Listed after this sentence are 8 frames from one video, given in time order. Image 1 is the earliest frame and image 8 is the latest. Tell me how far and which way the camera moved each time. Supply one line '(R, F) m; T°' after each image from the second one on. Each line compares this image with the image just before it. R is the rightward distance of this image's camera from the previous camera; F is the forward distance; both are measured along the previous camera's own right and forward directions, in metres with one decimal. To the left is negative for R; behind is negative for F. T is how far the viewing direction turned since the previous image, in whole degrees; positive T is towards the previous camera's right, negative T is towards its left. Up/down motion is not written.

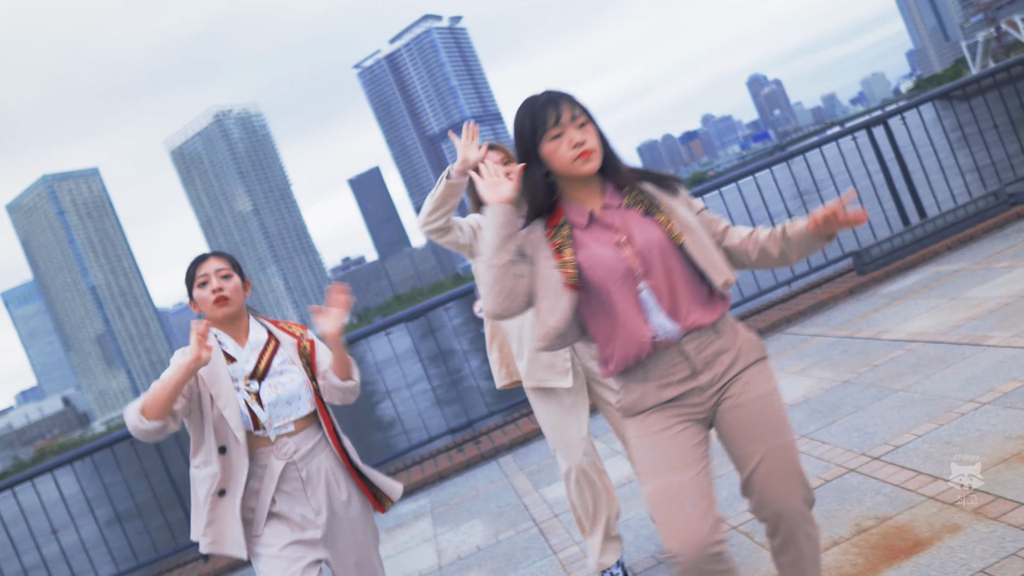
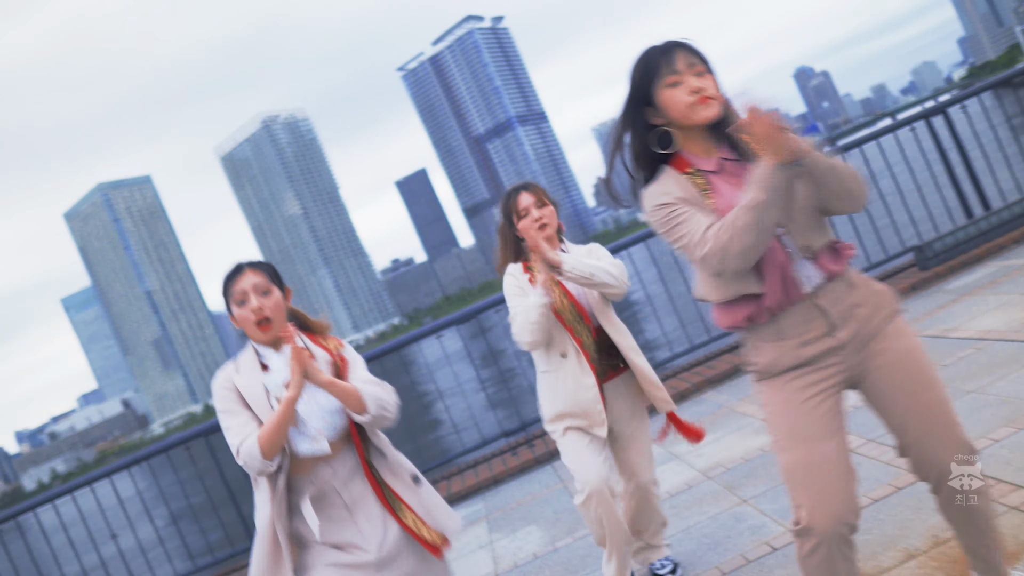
(0.0, +0.1) m; -3°
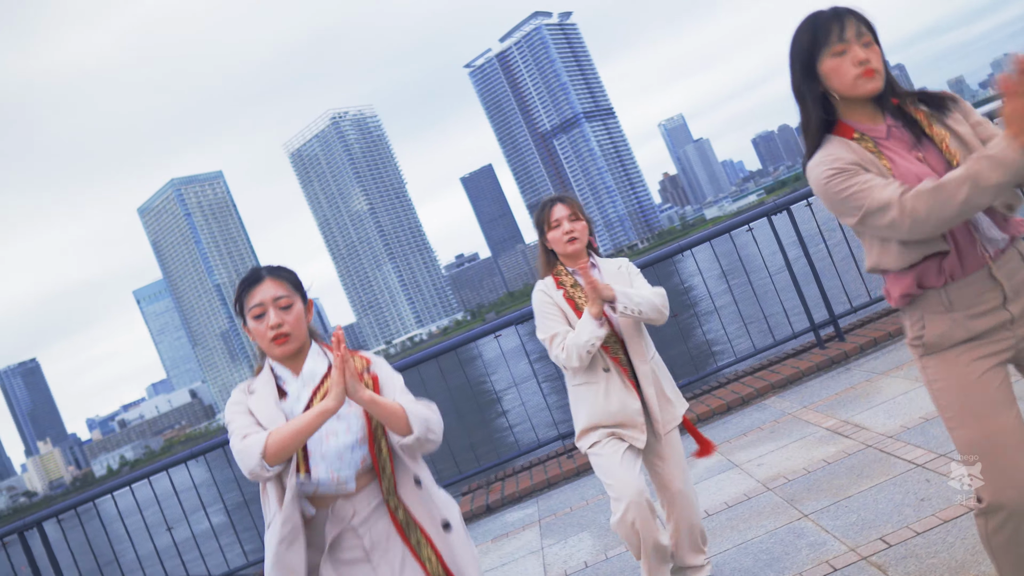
(0.0, +0.1) m; -4°
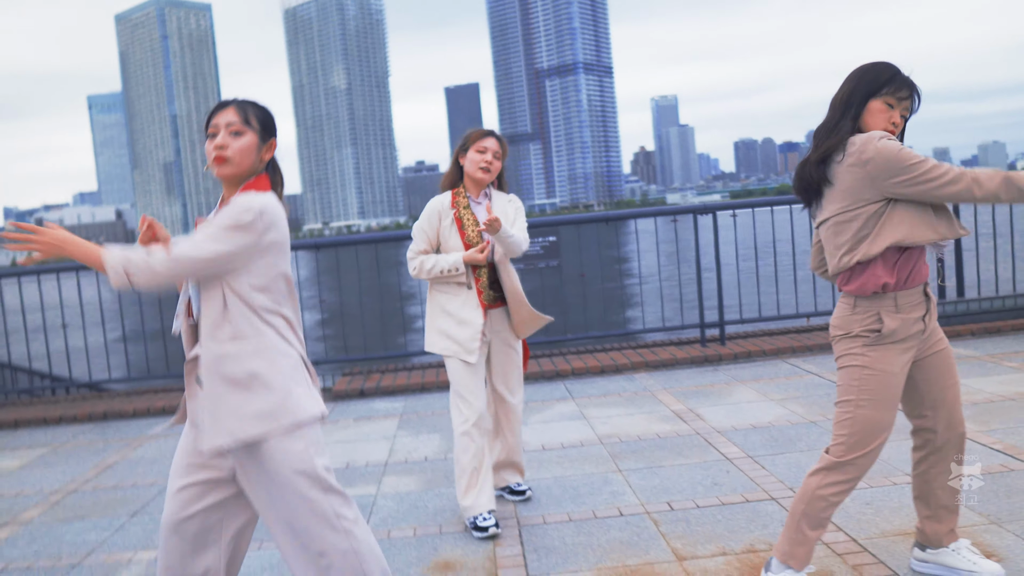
(+0.1, -0.4) m; +4°
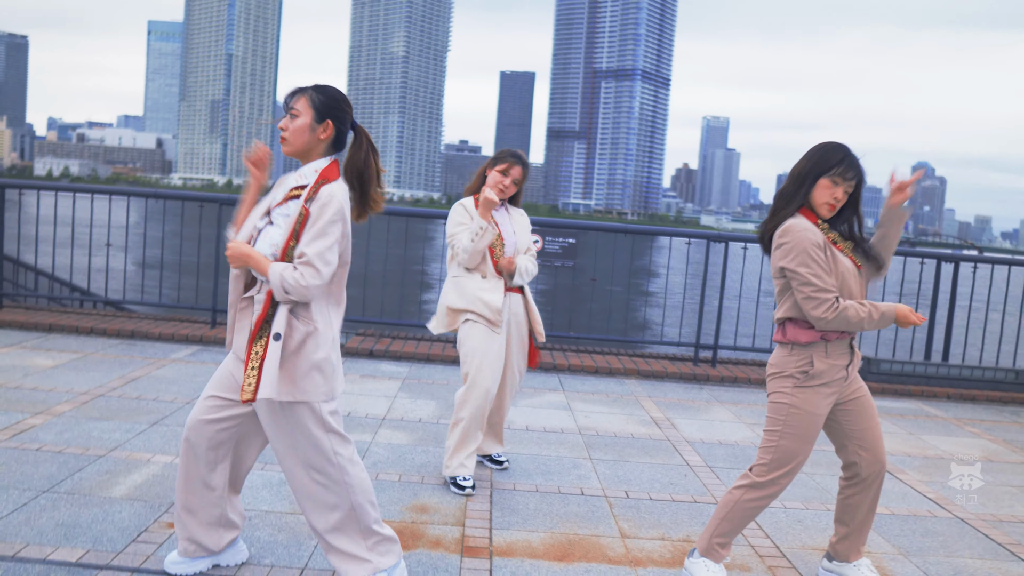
(0.0, -0.4) m; -1°
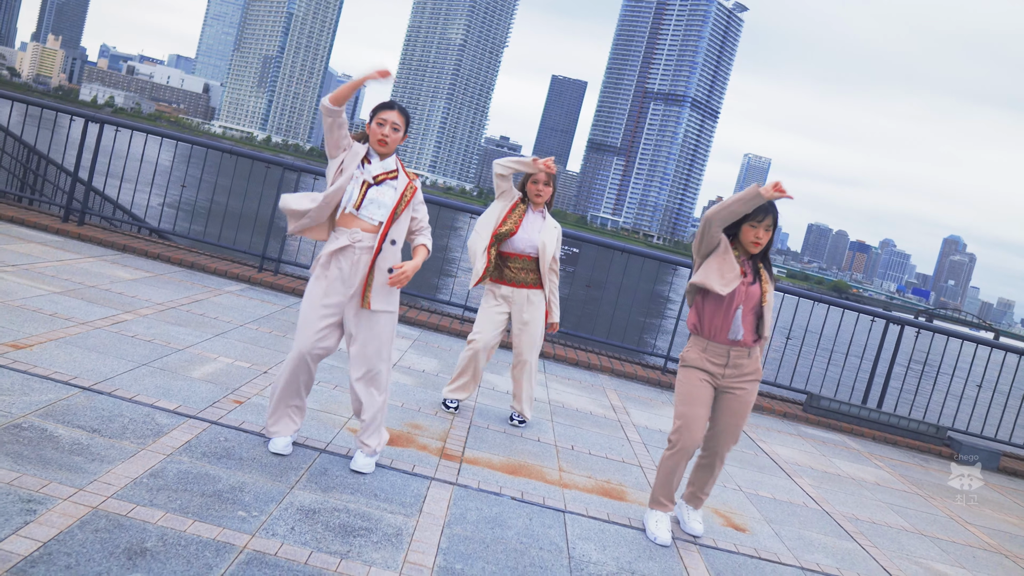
(+0.1, -1.1) m; -1°
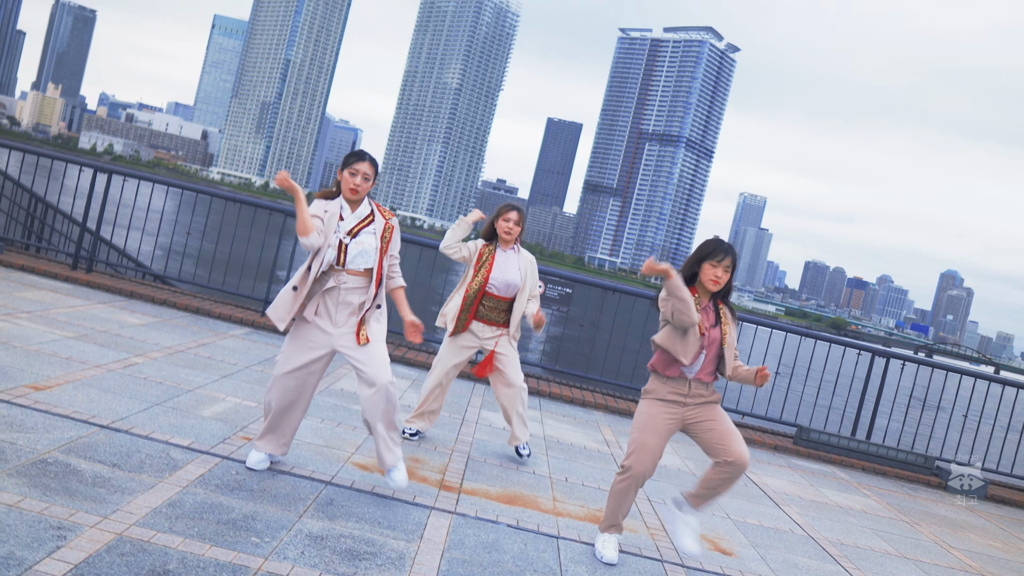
(0.0, -0.3) m; 0°
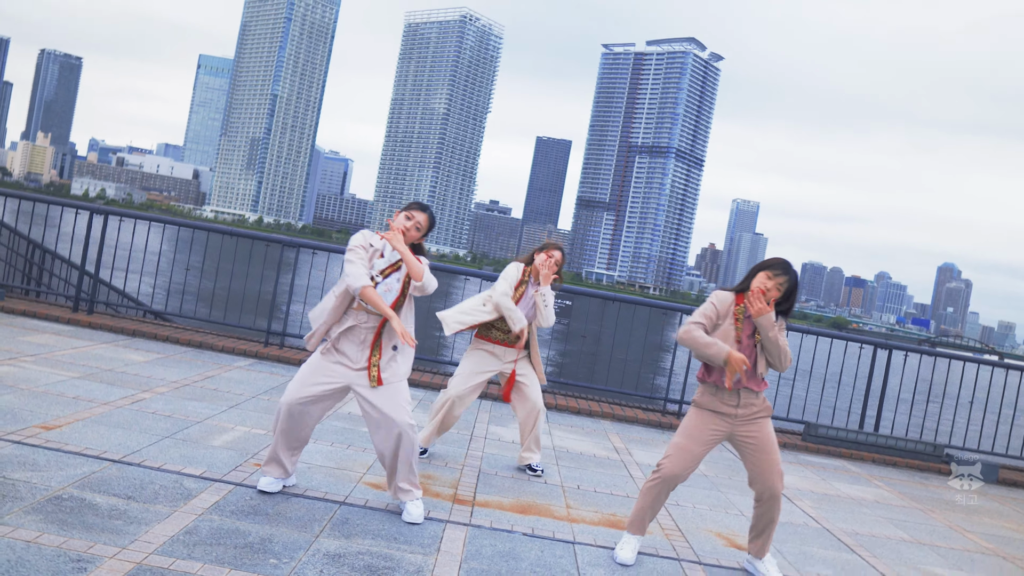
(0.0, 0.0) m; 0°
